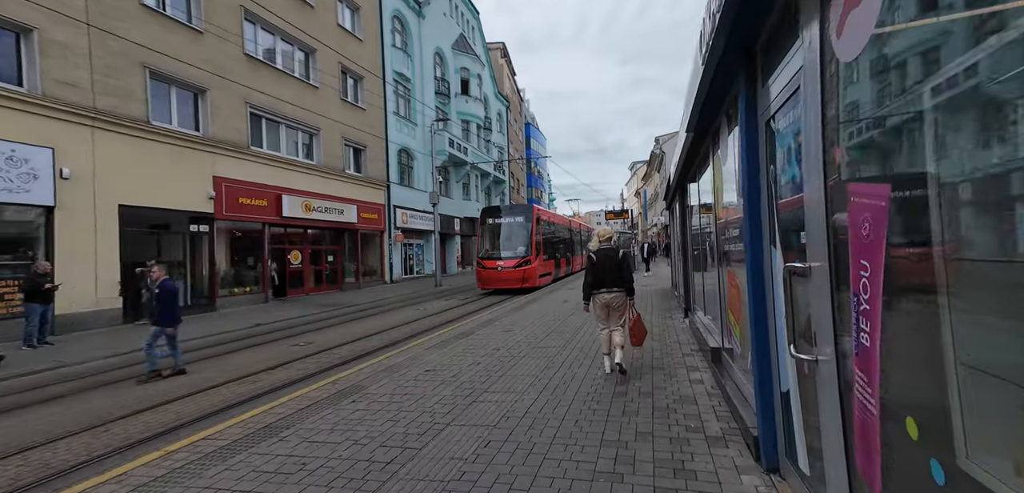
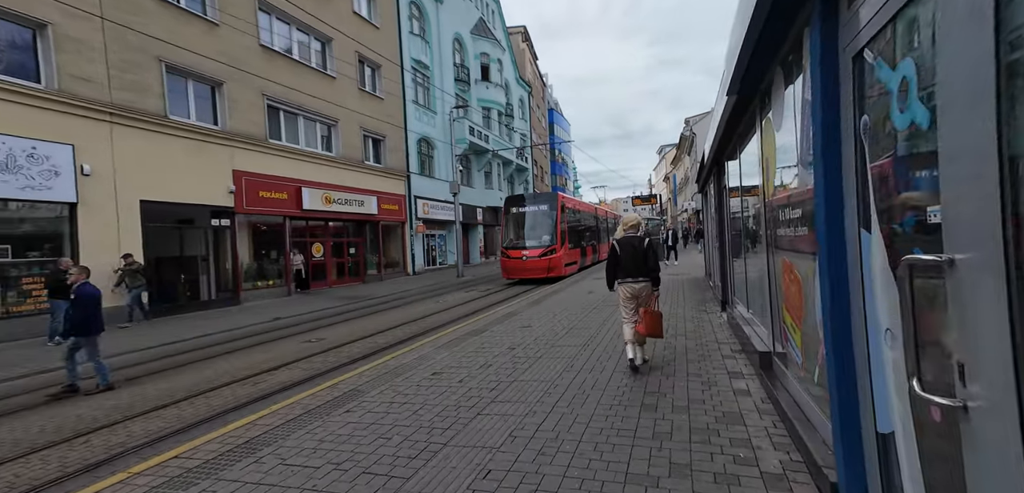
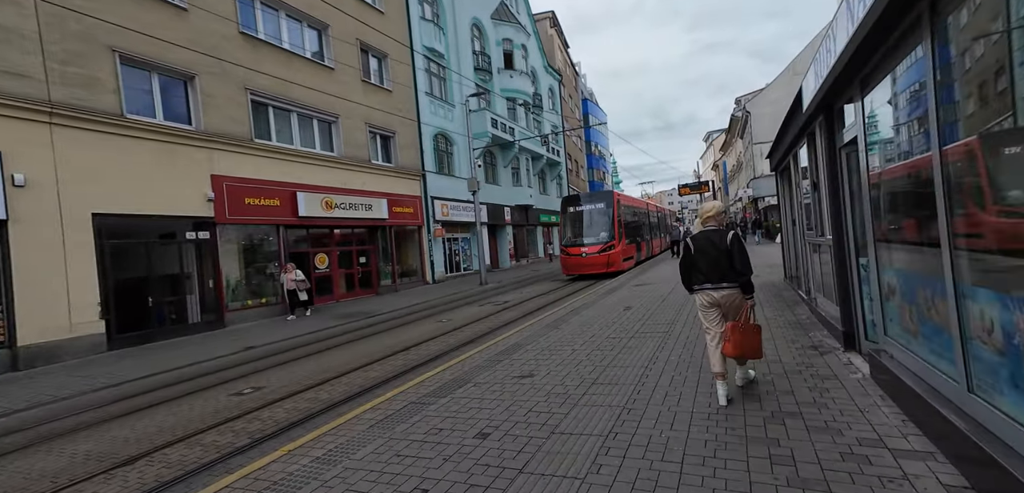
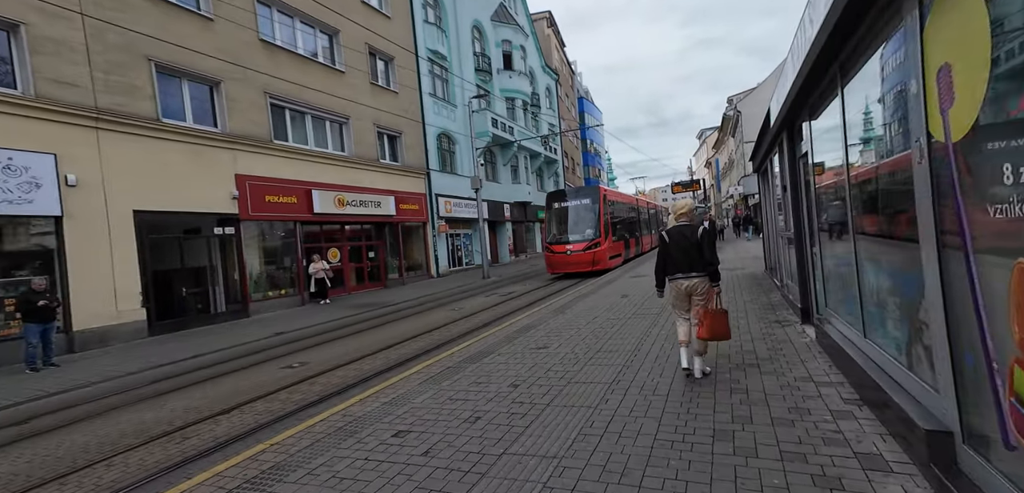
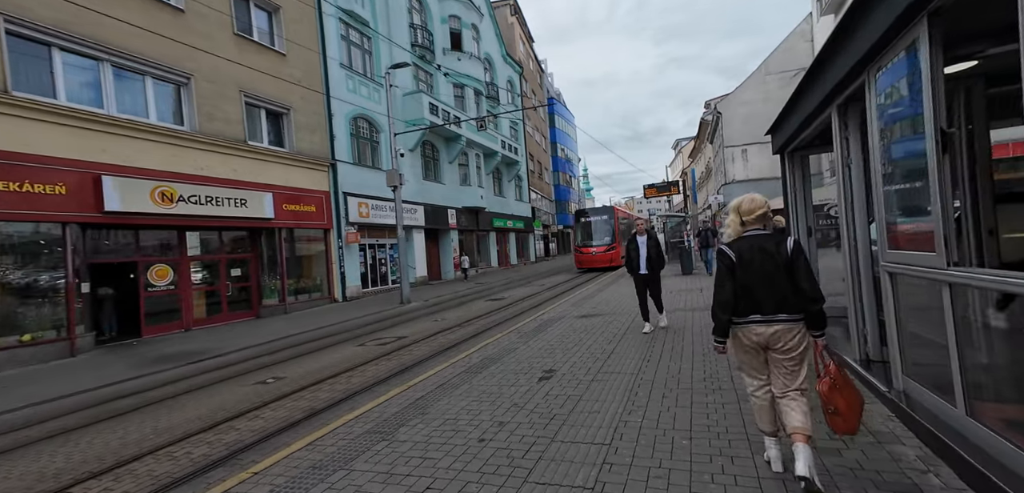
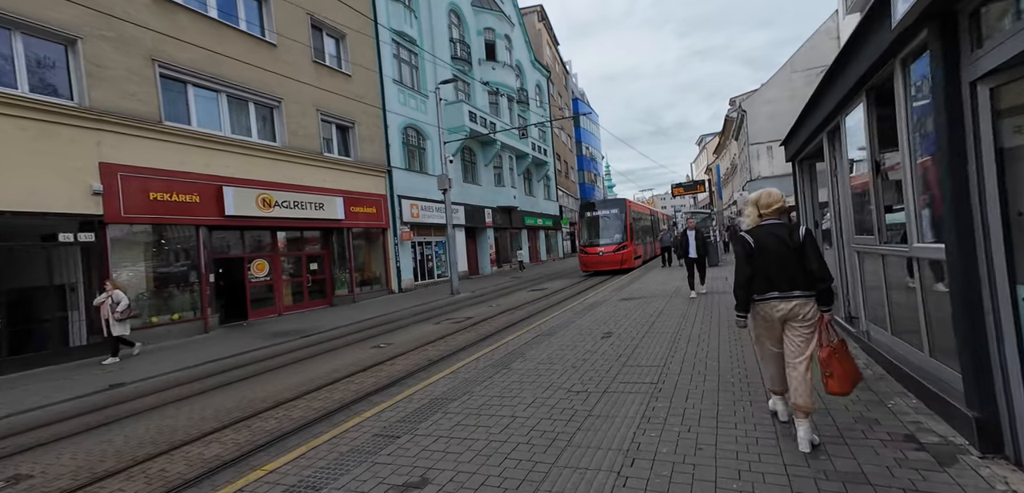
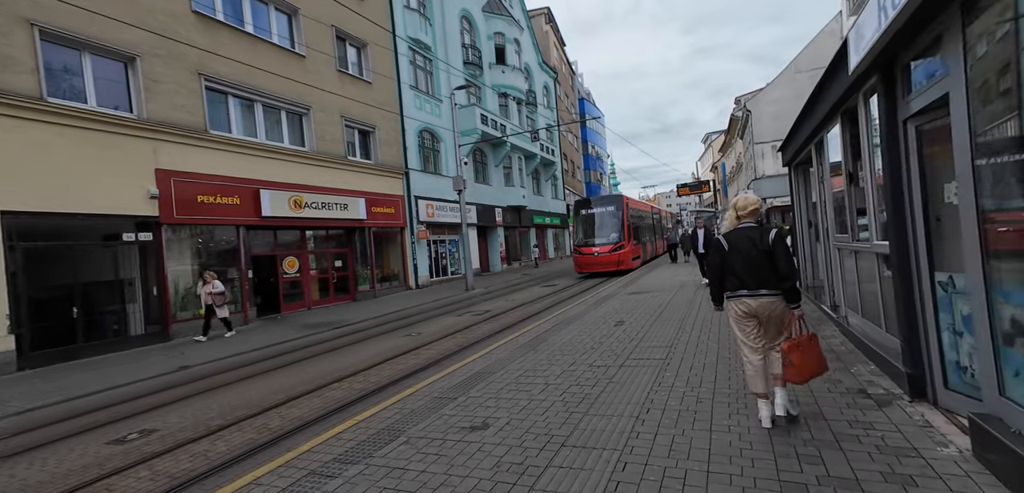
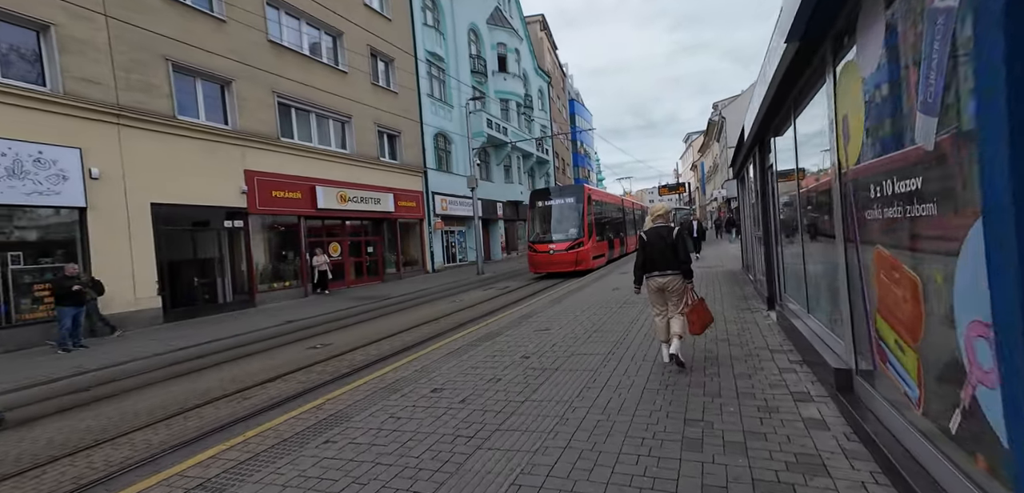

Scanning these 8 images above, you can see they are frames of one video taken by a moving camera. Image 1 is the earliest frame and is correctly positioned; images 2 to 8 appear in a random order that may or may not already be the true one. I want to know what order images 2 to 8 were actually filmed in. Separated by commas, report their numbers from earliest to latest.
2, 8, 4, 3, 7, 6, 5
